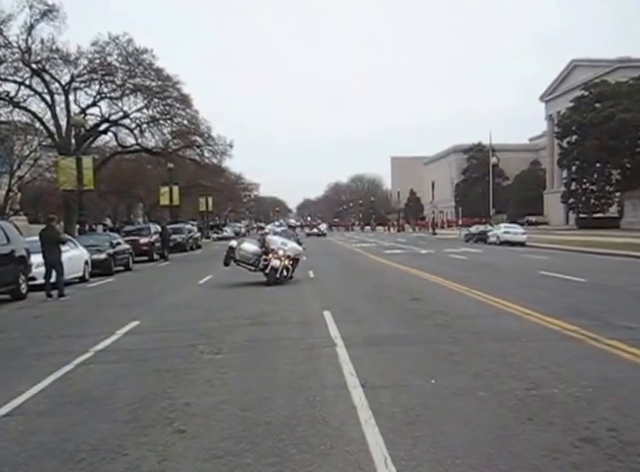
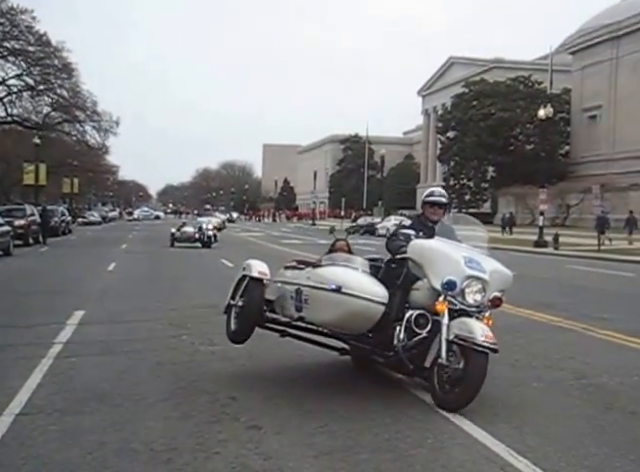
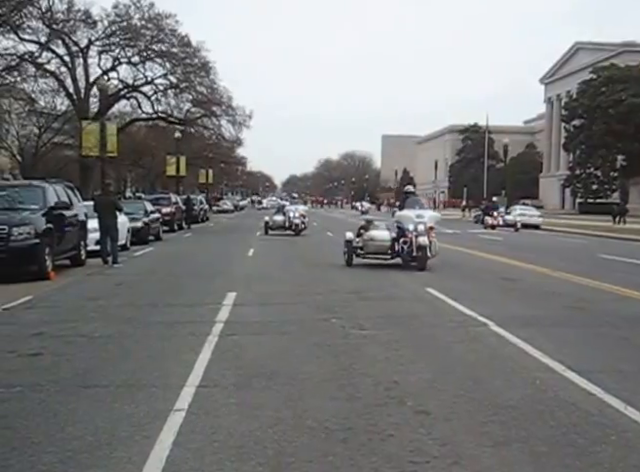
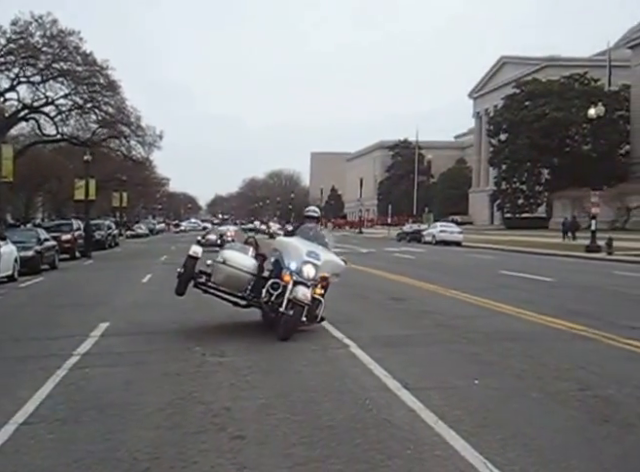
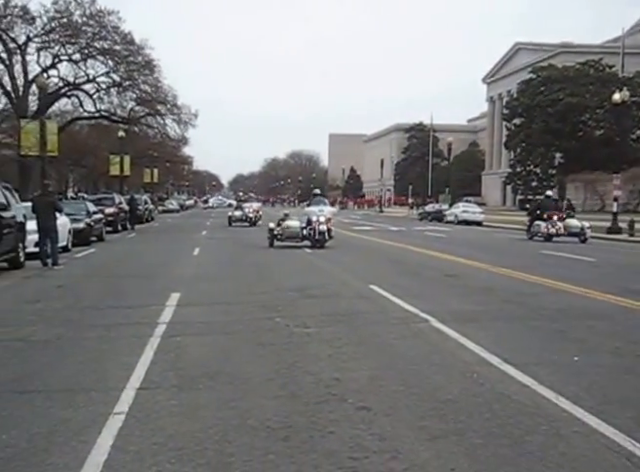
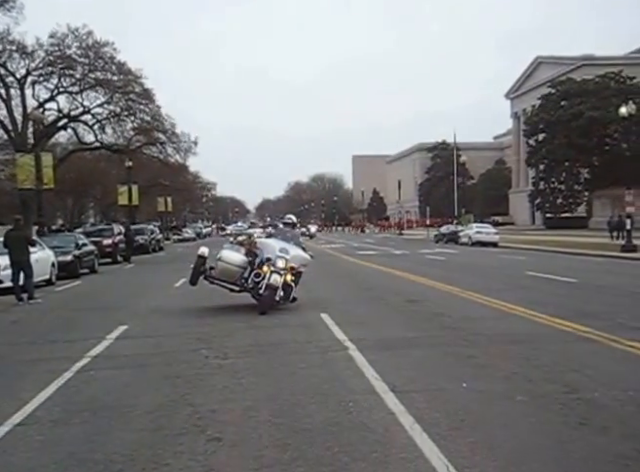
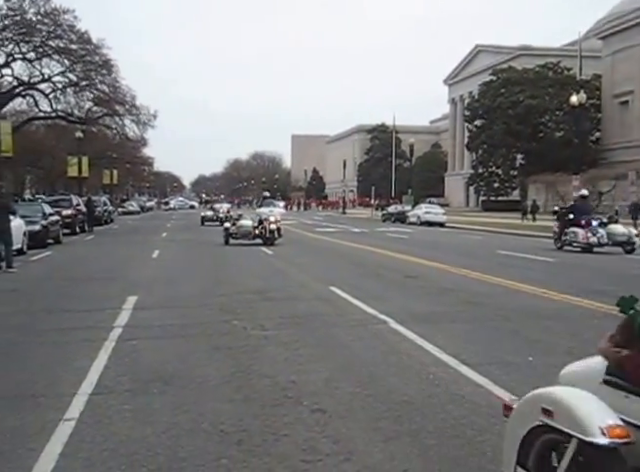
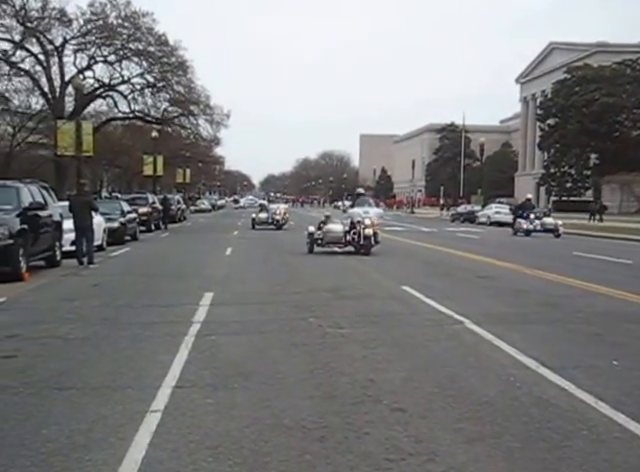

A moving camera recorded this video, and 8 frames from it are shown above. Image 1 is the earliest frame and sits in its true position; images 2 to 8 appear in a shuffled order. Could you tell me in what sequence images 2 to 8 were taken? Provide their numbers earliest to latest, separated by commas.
6, 4, 2, 7, 5, 8, 3
